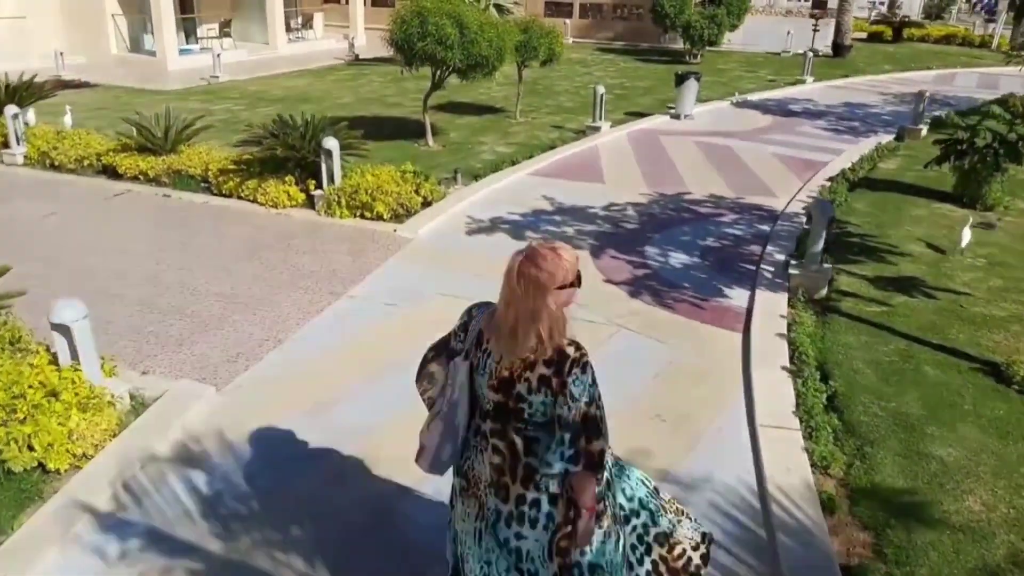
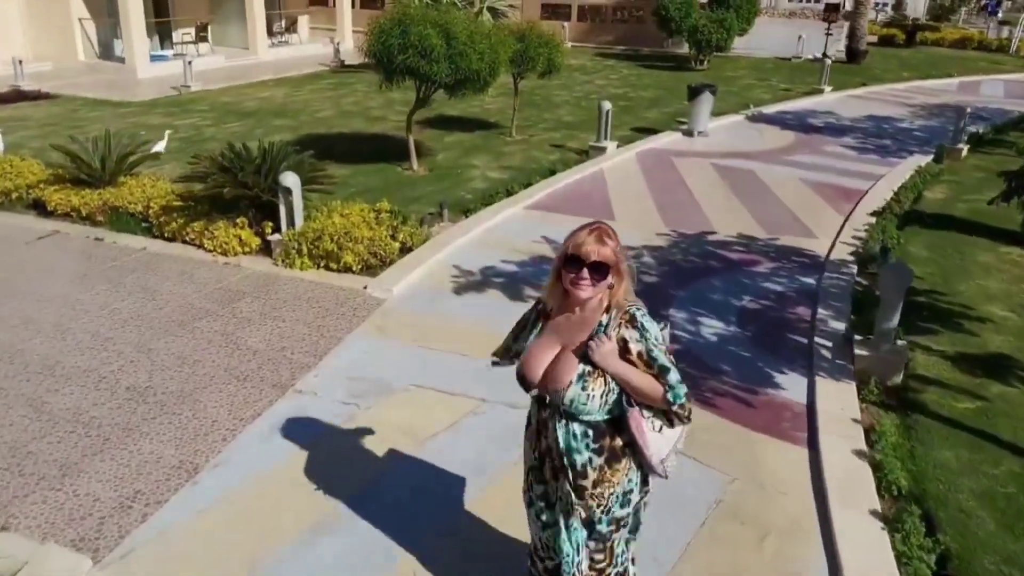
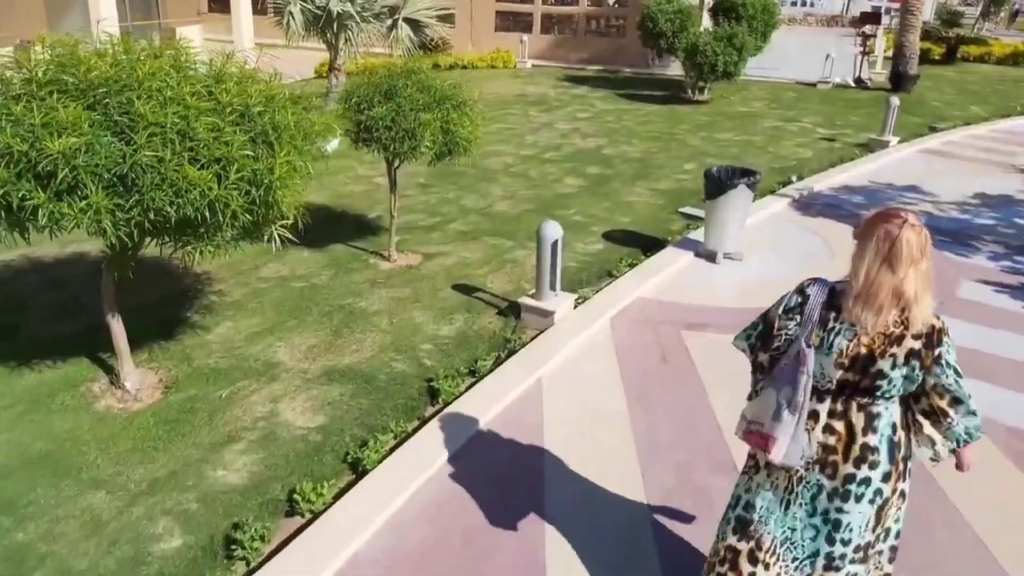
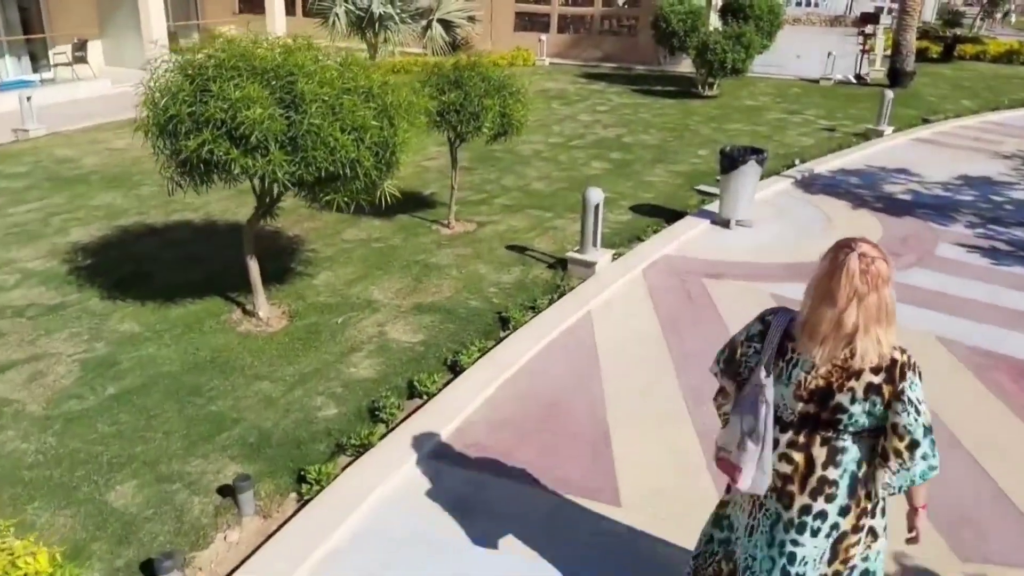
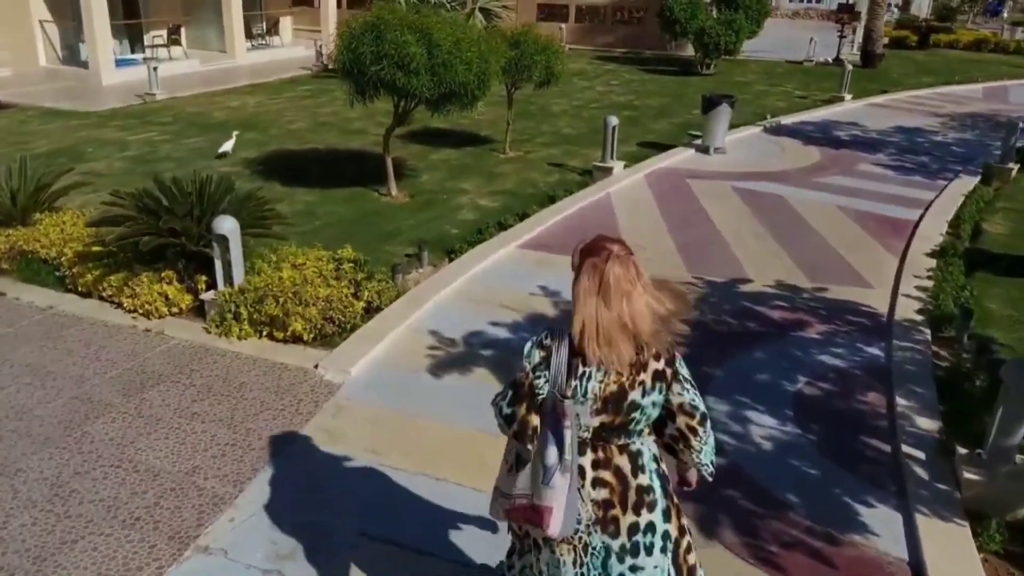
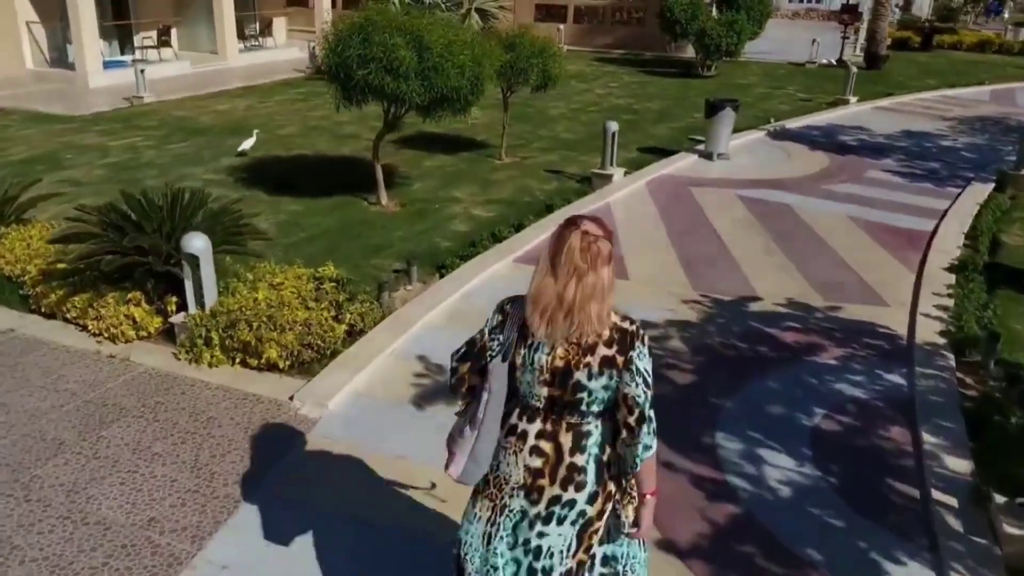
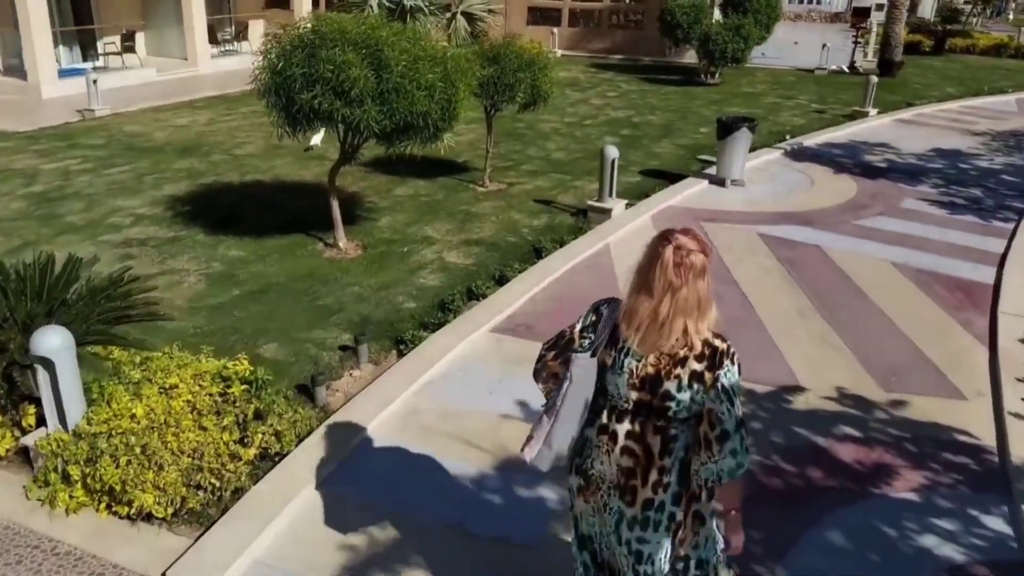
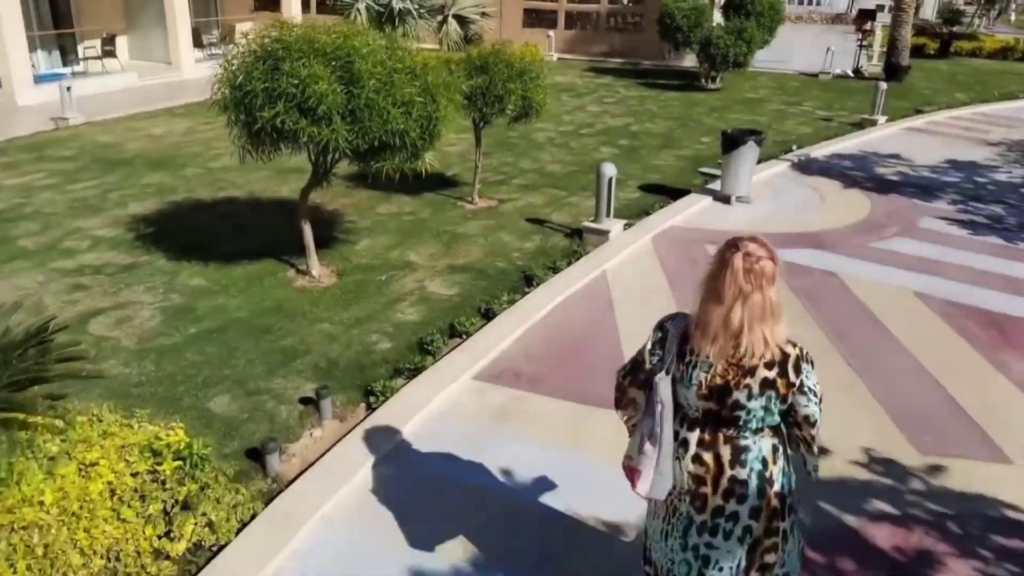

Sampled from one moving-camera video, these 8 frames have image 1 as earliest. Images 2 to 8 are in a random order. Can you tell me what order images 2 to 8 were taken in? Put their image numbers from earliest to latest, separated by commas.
2, 5, 6, 7, 8, 4, 3
